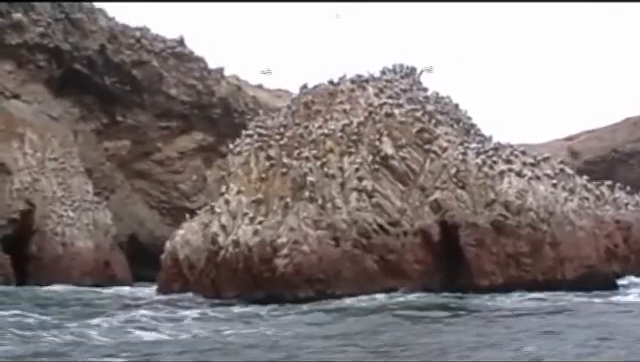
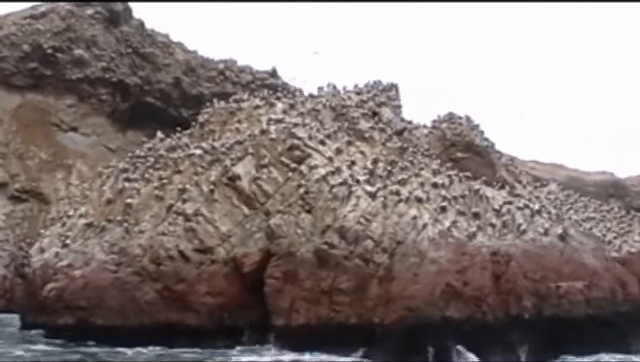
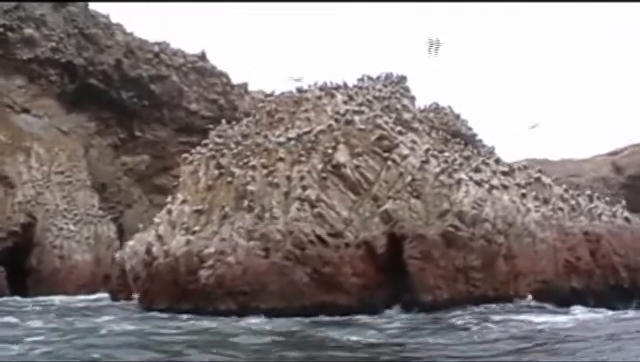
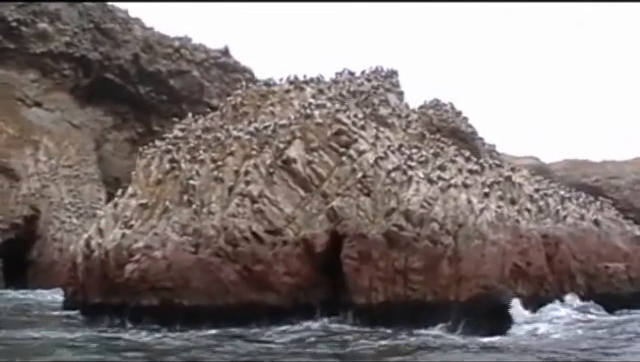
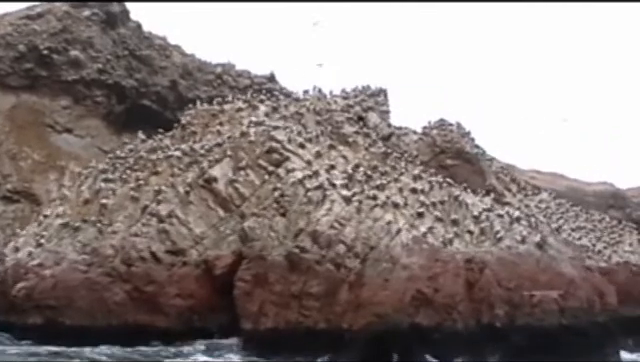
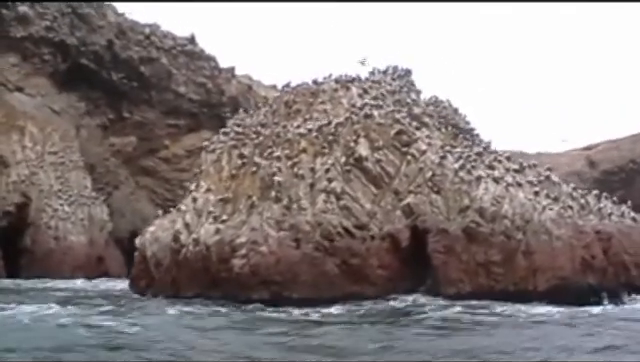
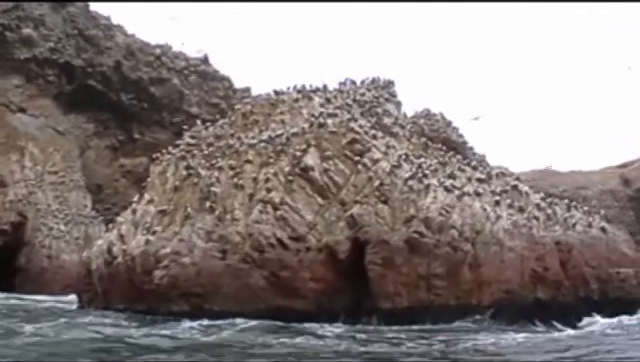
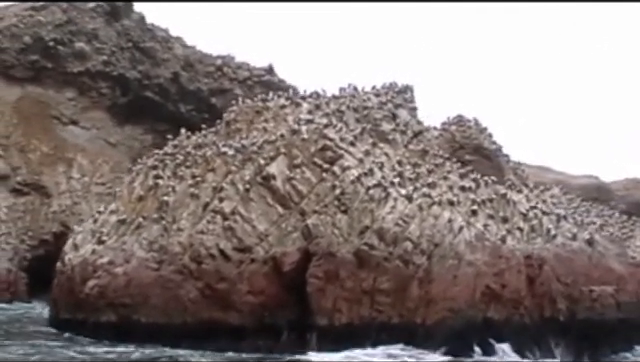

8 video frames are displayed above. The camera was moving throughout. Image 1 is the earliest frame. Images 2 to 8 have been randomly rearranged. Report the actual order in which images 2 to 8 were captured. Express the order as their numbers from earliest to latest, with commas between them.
6, 3, 7, 4, 8, 2, 5
